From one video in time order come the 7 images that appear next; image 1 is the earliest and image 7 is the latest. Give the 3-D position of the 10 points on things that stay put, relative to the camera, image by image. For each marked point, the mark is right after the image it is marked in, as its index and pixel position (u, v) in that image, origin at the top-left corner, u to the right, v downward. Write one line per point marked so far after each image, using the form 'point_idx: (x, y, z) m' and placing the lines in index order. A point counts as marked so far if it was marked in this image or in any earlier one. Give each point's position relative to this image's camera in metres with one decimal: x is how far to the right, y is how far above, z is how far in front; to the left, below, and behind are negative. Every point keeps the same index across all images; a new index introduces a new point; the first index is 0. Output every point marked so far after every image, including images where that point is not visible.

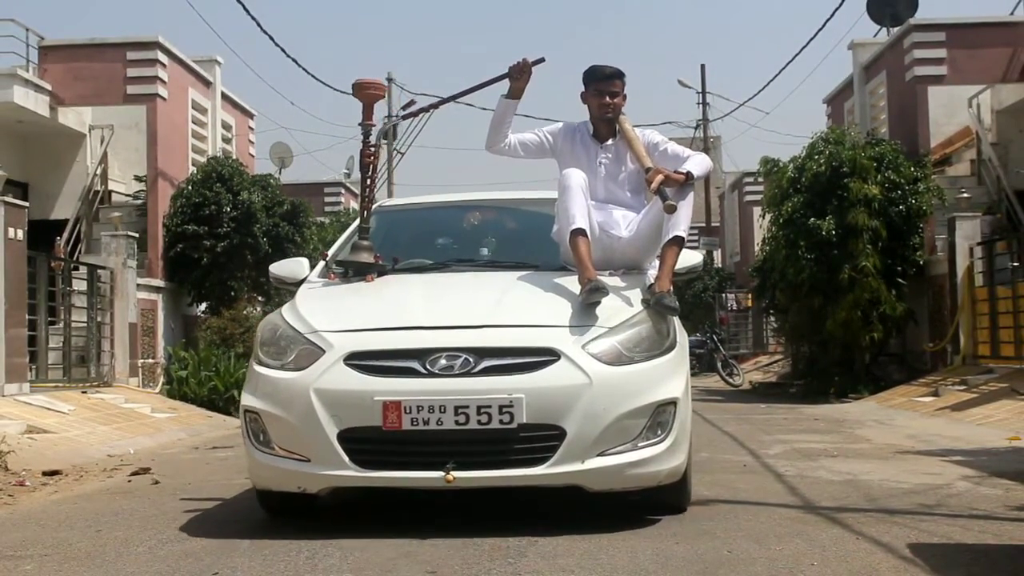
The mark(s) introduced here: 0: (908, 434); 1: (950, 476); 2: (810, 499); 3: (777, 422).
0: (+2.3, -0.9, +6.6) m
1: (+2.0, -0.9, +5.2) m
2: (+1.3, -0.9, +4.9) m
3: (+1.8, -0.9, +7.8) m
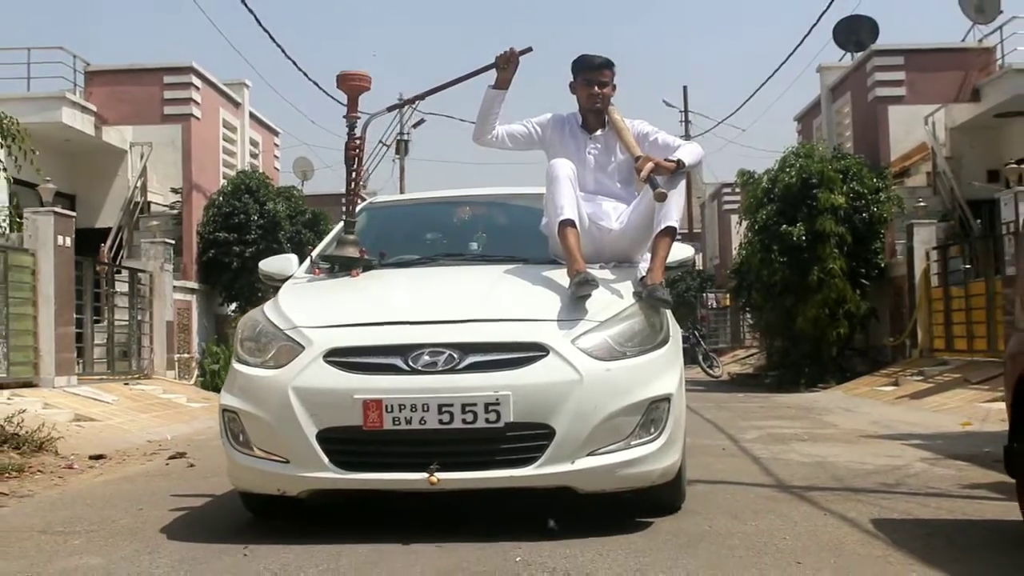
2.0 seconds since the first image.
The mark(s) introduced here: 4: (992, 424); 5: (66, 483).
0: (+2.3, -0.8, +7.1) m
1: (+2.1, -0.9, +5.7) m
2: (+1.3, -0.9, +5.4) m
3: (+1.8, -0.9, +8.3) m
4: (+2.8, -0.8, +6.5) m
5: (-2.1, -0.9, +5.3) m
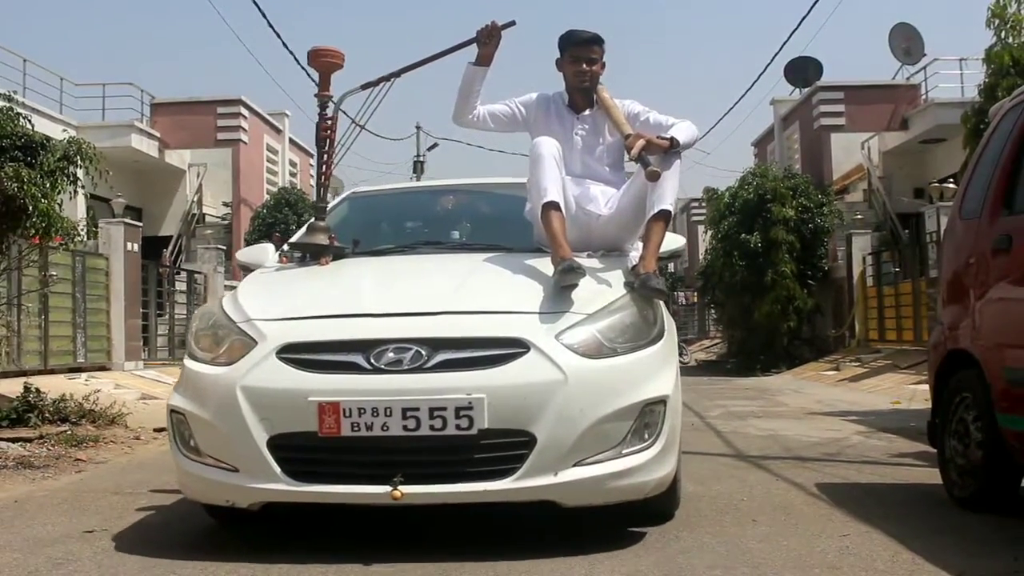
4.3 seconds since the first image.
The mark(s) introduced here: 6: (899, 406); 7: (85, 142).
0: (+2.3, -0.8, +8.0) m
1: (+2.0, -0.9, +6.6) m
2: (+1.3, -0.9, +6.3) m
3: (+1.8, -0.9, +9.2) m
4: (+2.8, -0.8, +7.4) m
5: (-2.1, -0.9, +6.3) m
6: (+2.7, -0.8, +7.3) m
7: (-2.3, +0.8, +6.0) m
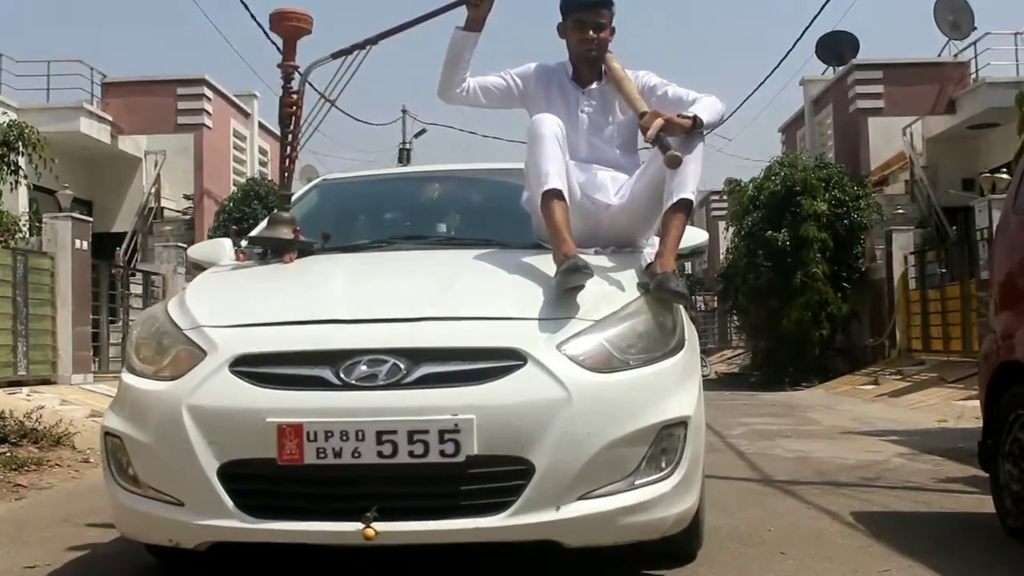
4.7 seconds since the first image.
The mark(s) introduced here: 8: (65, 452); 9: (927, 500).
0: (+2.3, -0.9, +7.3) m
1: (+2.0, -0.9, +6.0) m
2: (+1.3, -0.9, +5.7) m
3: (+1.8, -0.9, +8.5) m
4: (+2.8, -0.8, +6.8) m
5: (-2.2, -0.9, +5.6) m
6: (+2.7, -0.8, +6.7) m
7: (-2.3, +0.8, +5.4) m
8: (-2.4, -0.9, +6.0) m
9: (+1.9, -1.0, +5.2) m
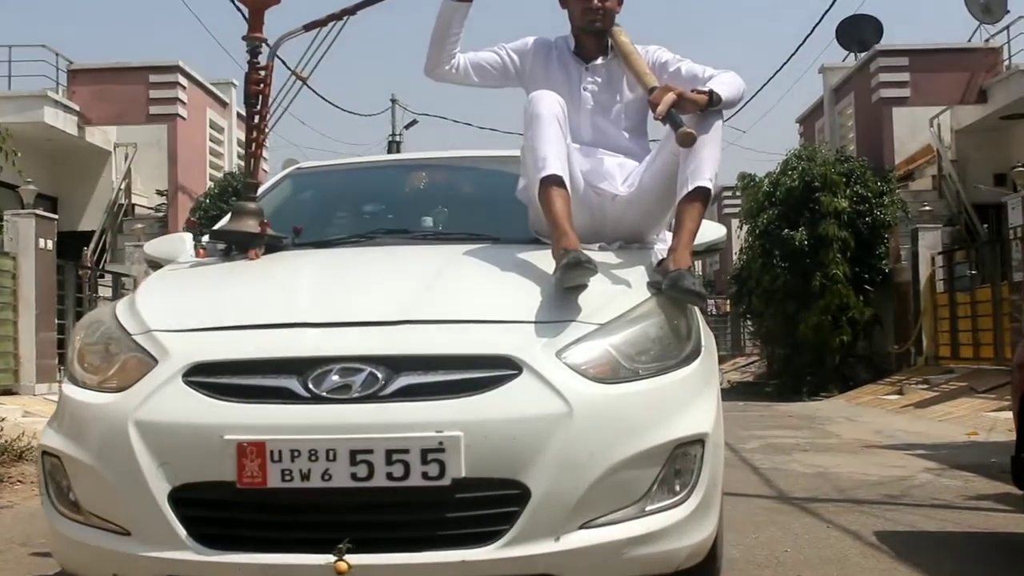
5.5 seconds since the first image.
0: (+2.3, -0.9, +6.9) m
1: (+2.0, -0.9, +5.6) m
2: (+1.3, -1.0, +5.3) m
3: (+1.8, -1.0, +8.2) m
4: (+2.8, -0.8, +6.4) m
5: (-2.2, -1.0, +5.2) m
6: (+2.6, -0.8, +6.3) m
7: (-2.3, +0.8, +5.0) m
8: (-2.4, -0.9, +5.6) m
9: (+1.9, -1.0, +4.8) m
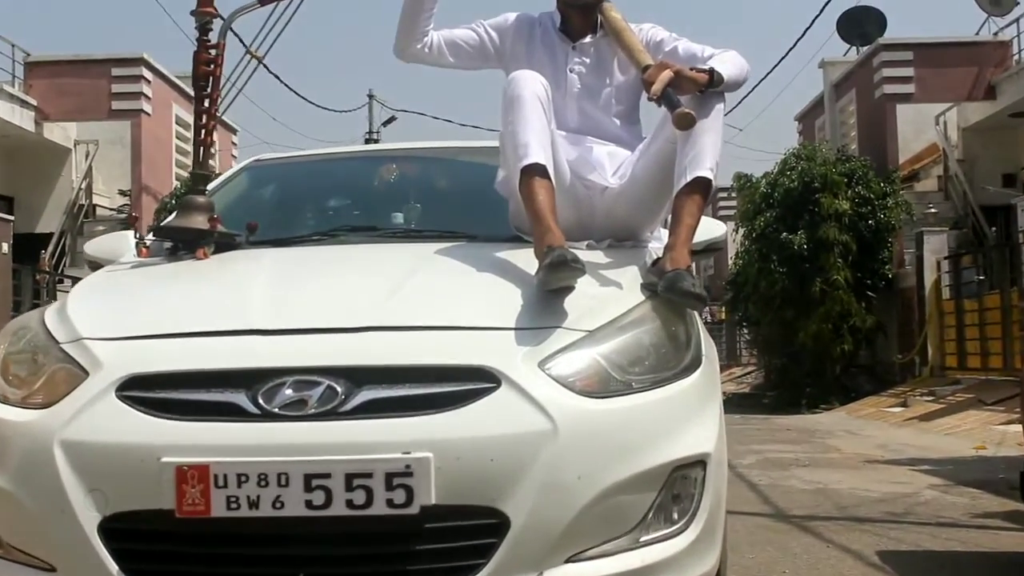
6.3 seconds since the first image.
0: (+2.2, -0.9, +6.7) m
1: (+1.9, -0.9, +5.3) m
2: (+1.2, -1.0, +5.0) m
3: (+1.7, -1.0, +7.9) m
4: (+2.7, -0.9, +6.1) m
5: (-2.2, -1.0, +4.9) m
6: (+2.6, -0.9, +6.0) m
7: (-2.4, +0.7, +4.7) m
8: (-2.5, -0.9, +5.3) m
9: (+1.9, -1.0, +4.6) m
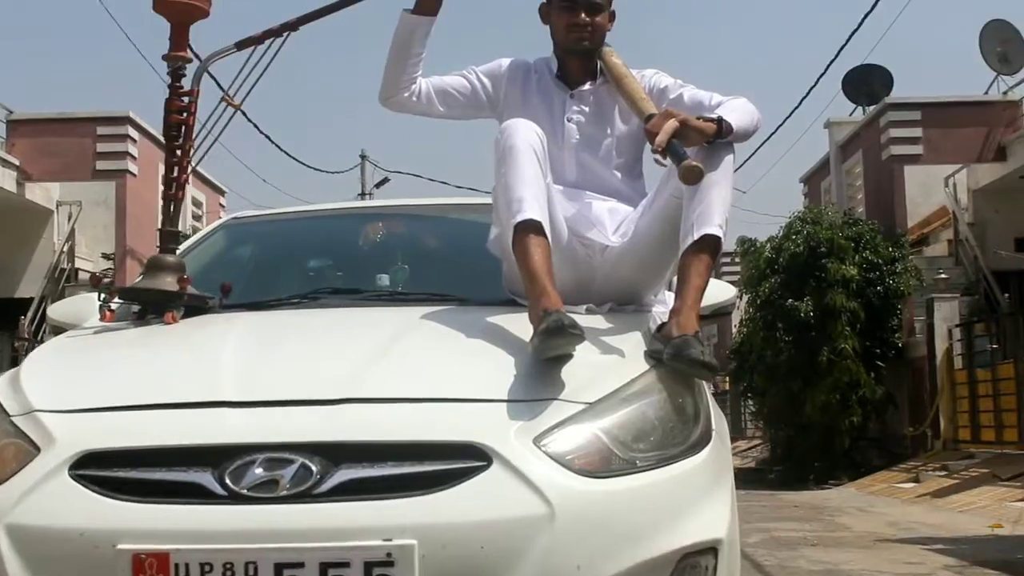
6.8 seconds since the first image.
0: (+2.2, -1.3, +6.5) m
1: (+1.9, -1.3, +5.1) m
2: (+1.2, -1.3, +4.8) m
3: (+1.6, -1.5, +7.7) m
4: (+2.7, -1.2, +5.9) m
5: (-2.3, -1.3, +4.7) m
6: (+2.5, -1.2, +5.8) m
7: (-2.4, +0.5, +4.6) m
8: (-2.5, -1.2, +5.1) m
9: (+1.8, -1.3, +4.3) m
